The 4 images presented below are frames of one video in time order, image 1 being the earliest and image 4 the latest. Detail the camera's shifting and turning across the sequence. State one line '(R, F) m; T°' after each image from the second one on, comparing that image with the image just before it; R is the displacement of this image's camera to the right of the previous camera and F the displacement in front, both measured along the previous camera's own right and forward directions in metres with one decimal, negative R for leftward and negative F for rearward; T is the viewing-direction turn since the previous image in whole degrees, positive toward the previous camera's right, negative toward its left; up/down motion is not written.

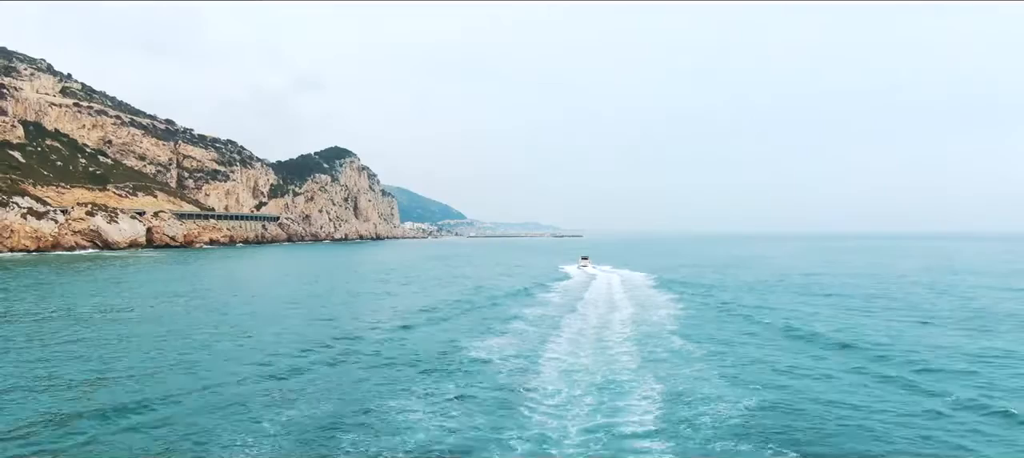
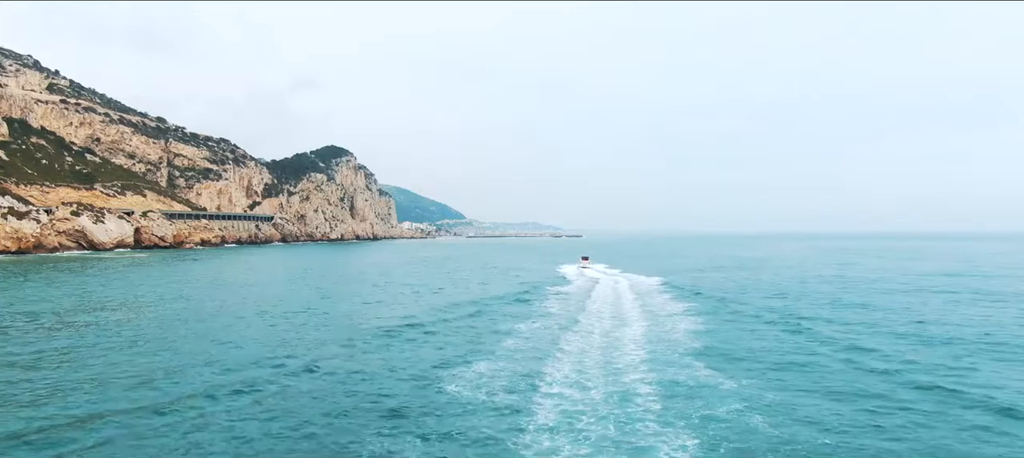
(+0.2, +2.5) m; 0°
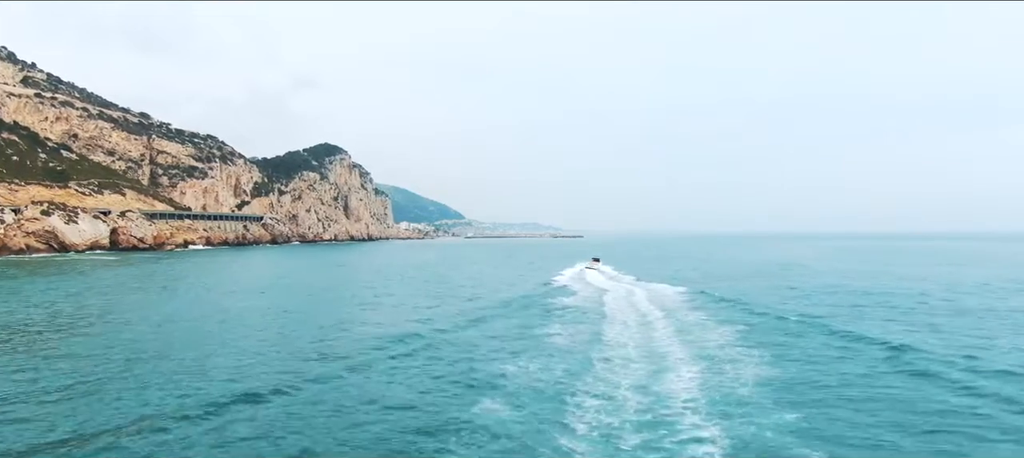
(+0.3, +5.0) m; 0°
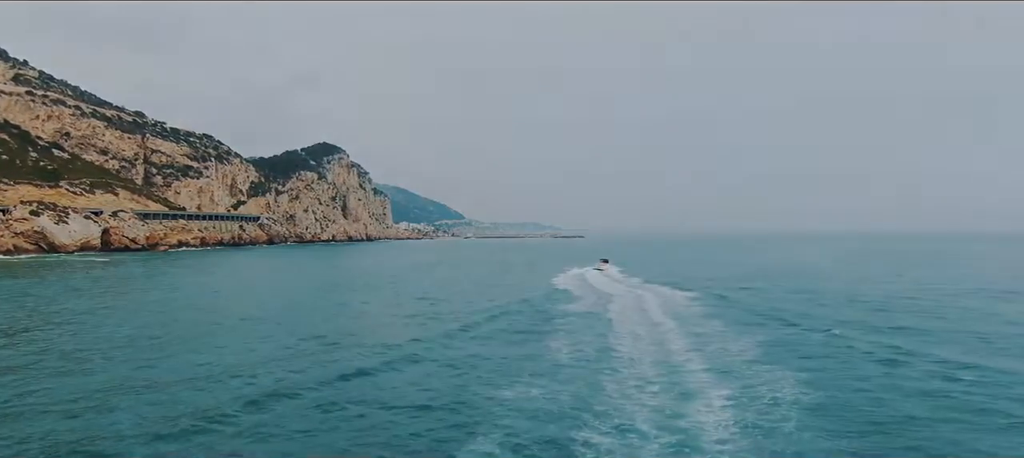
(+0.1, +1.8) m; 0°
